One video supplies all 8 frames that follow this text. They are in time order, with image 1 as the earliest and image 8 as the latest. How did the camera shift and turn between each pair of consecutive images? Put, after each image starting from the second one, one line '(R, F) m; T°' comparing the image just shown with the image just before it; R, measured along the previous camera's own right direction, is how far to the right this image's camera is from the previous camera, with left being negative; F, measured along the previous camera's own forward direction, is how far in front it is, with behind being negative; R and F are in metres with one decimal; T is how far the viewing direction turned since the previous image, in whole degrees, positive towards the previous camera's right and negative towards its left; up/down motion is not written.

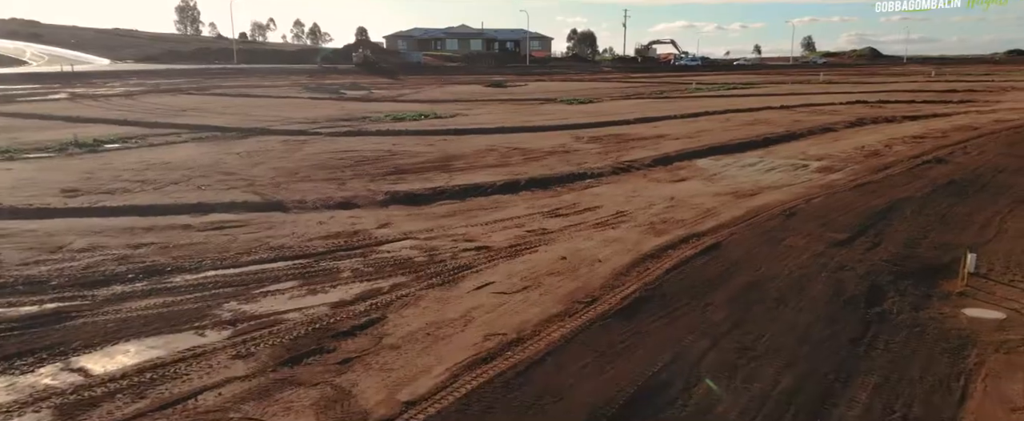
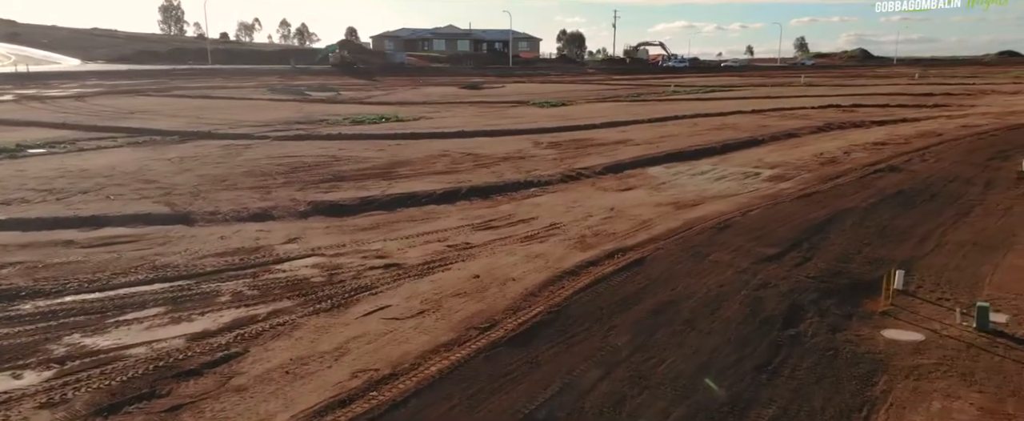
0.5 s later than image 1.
(+0.7, +0.3) m; +1°
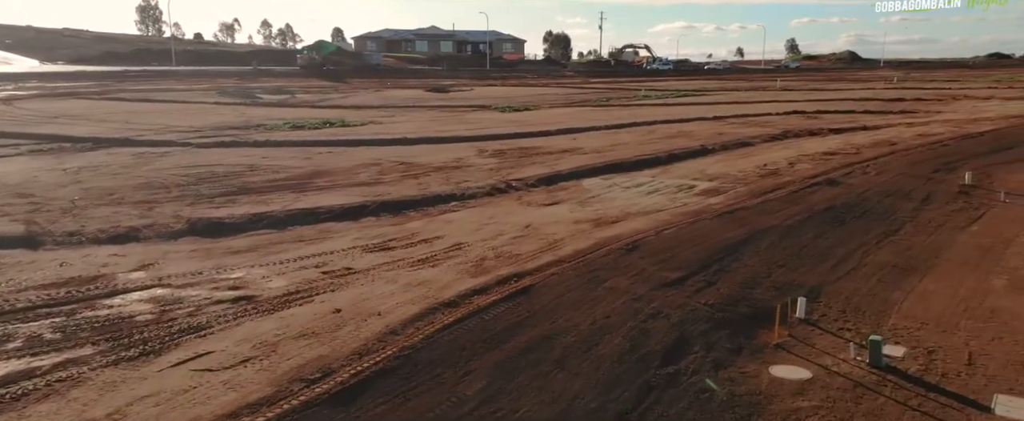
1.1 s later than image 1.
(+1.0, +0.4) m; +2°
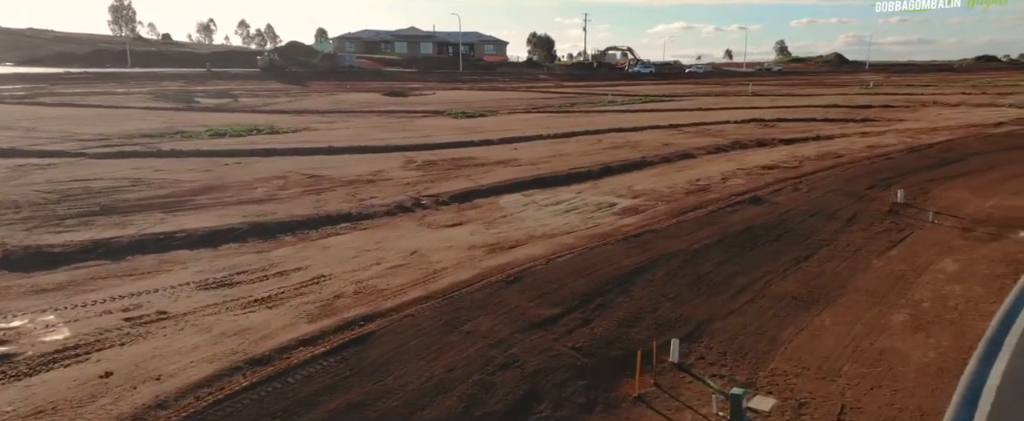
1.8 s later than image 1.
(+1.2, +0.7) m; +2°
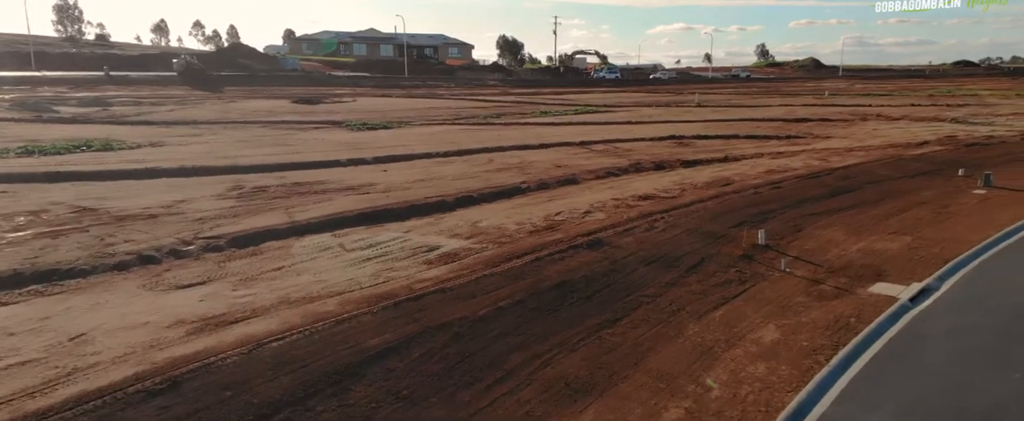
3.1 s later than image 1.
(+2.6, +1.6) m; +4°
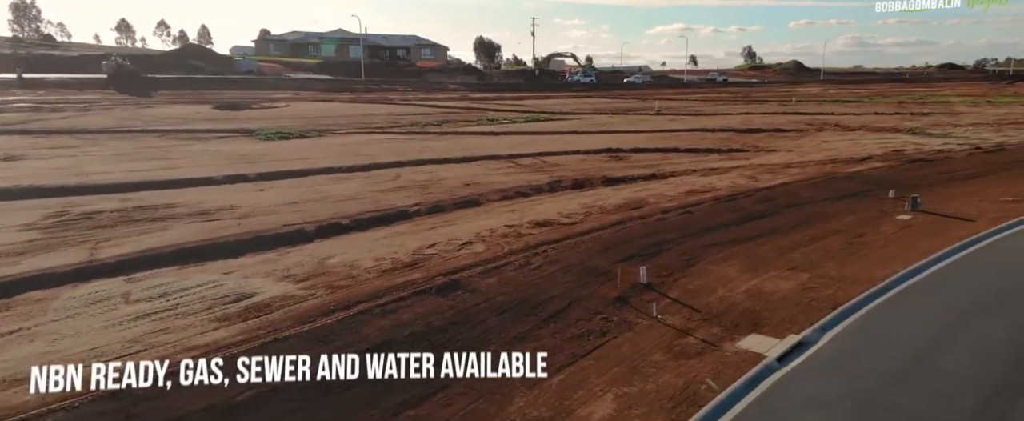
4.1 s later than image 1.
(+2.2, +1.4) m; +3°
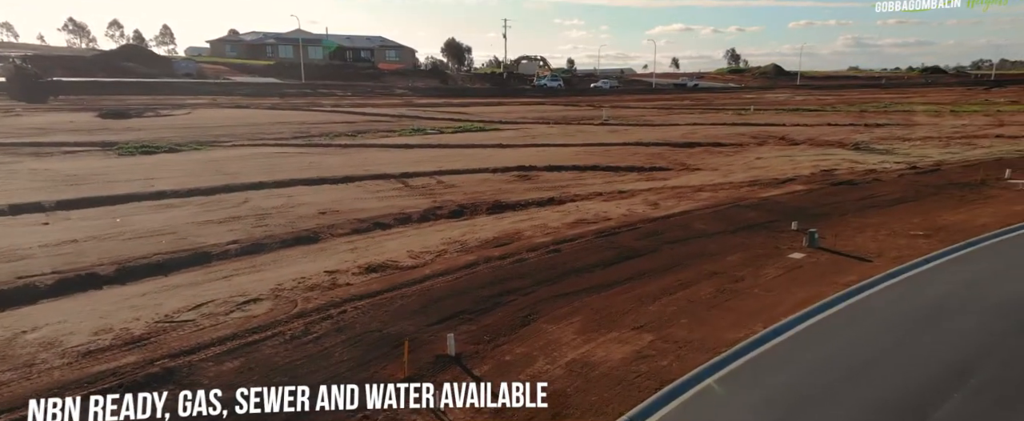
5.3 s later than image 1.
(+3.0, +2.2) m; +3°
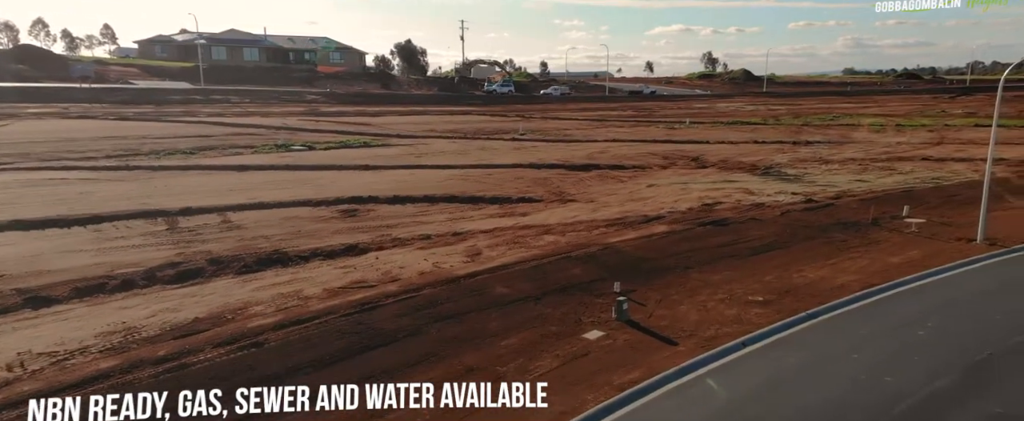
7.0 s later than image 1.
(+4.9, +3.9) m; +4°
